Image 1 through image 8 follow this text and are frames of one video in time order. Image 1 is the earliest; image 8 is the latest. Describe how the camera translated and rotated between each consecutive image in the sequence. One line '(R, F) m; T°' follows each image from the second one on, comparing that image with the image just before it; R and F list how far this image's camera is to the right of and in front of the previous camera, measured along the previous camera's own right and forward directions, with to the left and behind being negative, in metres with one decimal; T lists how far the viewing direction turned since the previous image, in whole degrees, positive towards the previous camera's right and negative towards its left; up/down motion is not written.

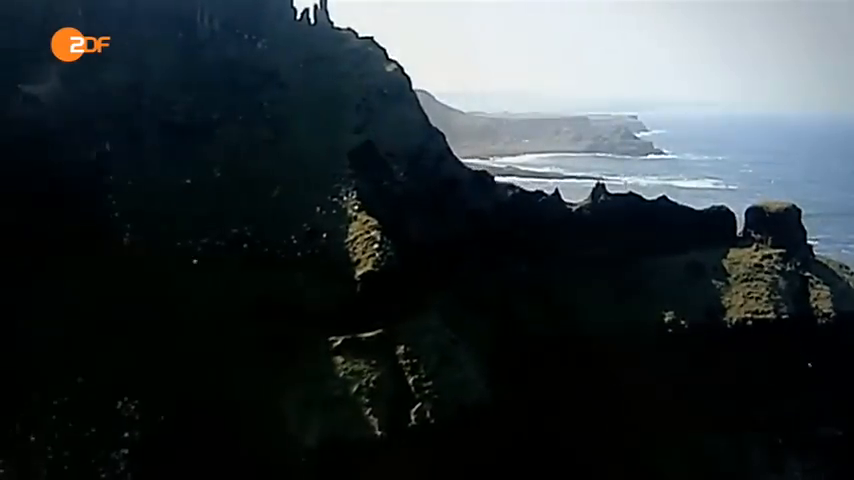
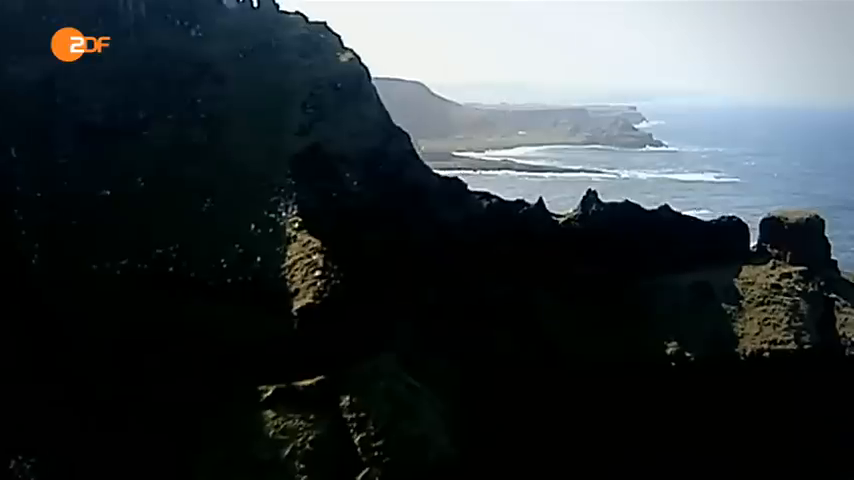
(+1.8, +7.1) m; 0°
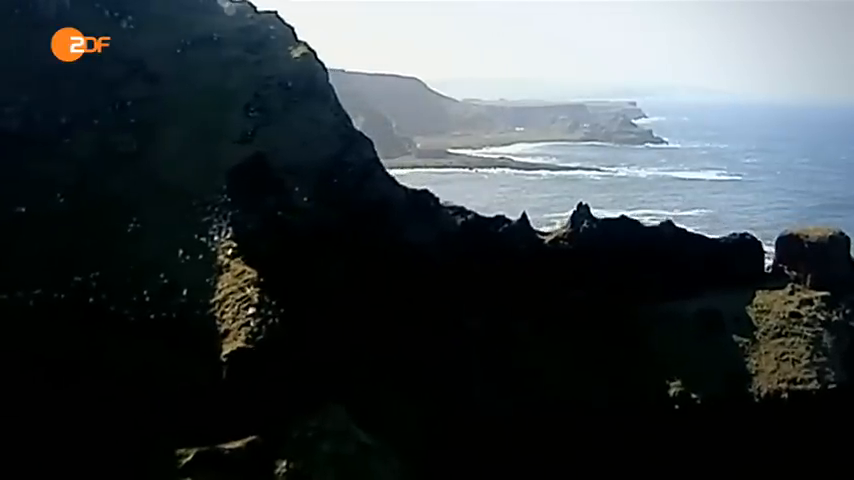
(+1.4, +5.6) m; 0°
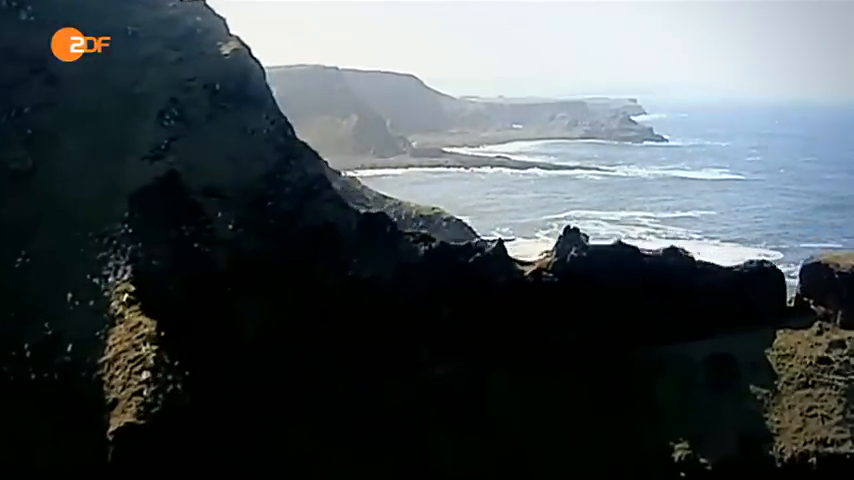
(+1.5, +6.0) m; 0°
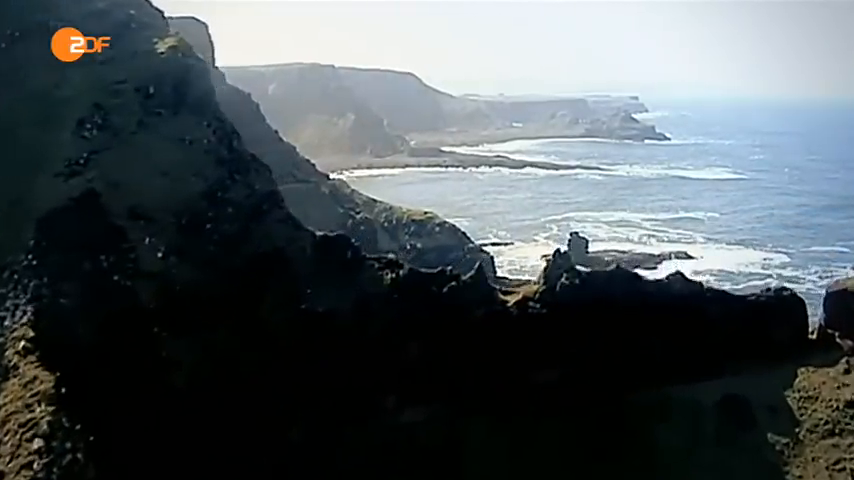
(+1.0, +4.0) m; 0°
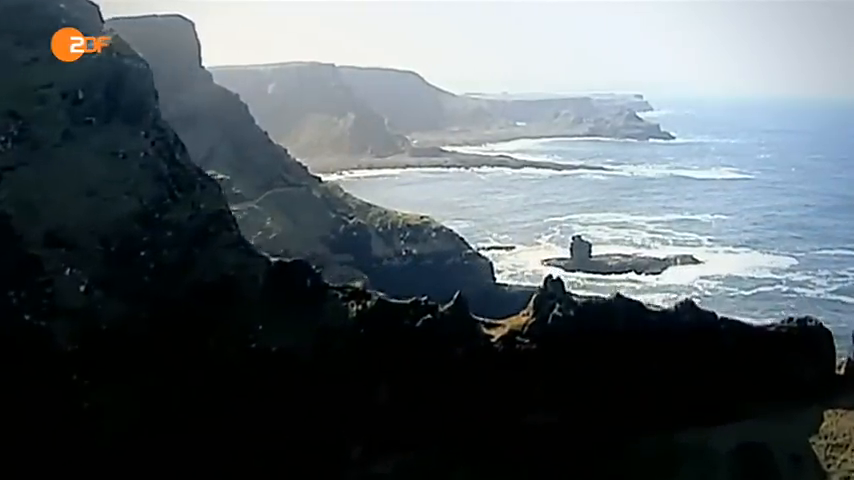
(+0.9, +3.4) m; 0°
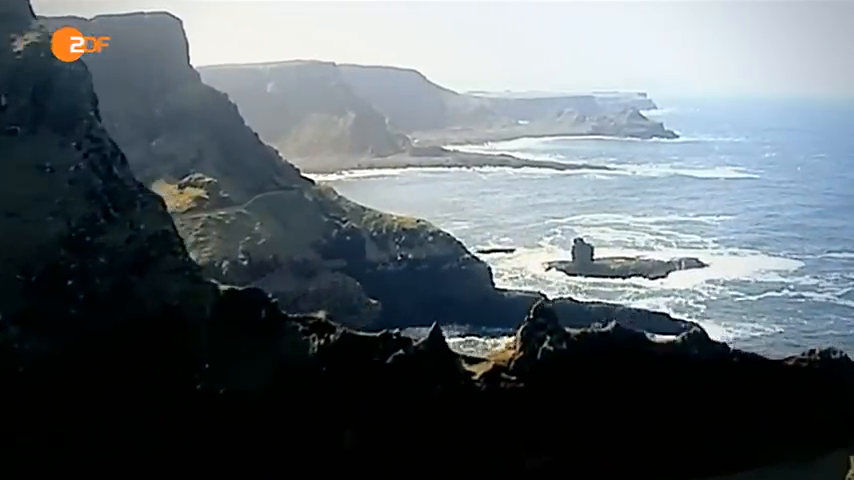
(+0.7, +2.8) m; 0°
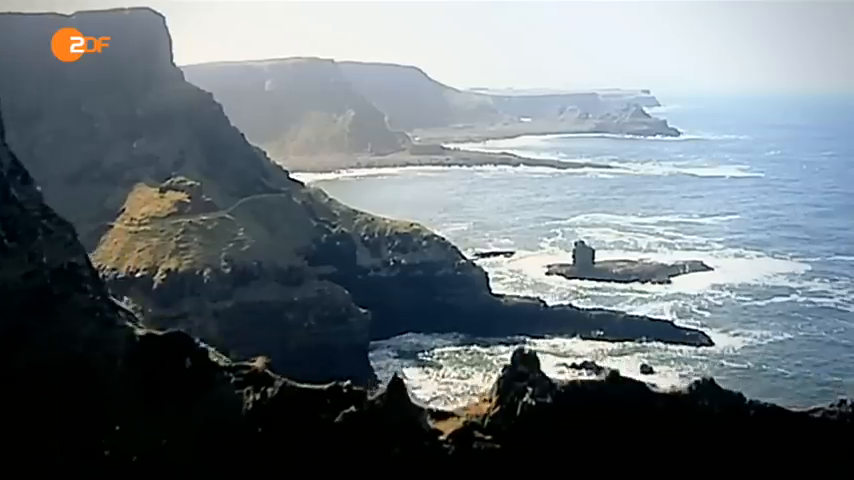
(+0.9, +3.2) m; 0°
